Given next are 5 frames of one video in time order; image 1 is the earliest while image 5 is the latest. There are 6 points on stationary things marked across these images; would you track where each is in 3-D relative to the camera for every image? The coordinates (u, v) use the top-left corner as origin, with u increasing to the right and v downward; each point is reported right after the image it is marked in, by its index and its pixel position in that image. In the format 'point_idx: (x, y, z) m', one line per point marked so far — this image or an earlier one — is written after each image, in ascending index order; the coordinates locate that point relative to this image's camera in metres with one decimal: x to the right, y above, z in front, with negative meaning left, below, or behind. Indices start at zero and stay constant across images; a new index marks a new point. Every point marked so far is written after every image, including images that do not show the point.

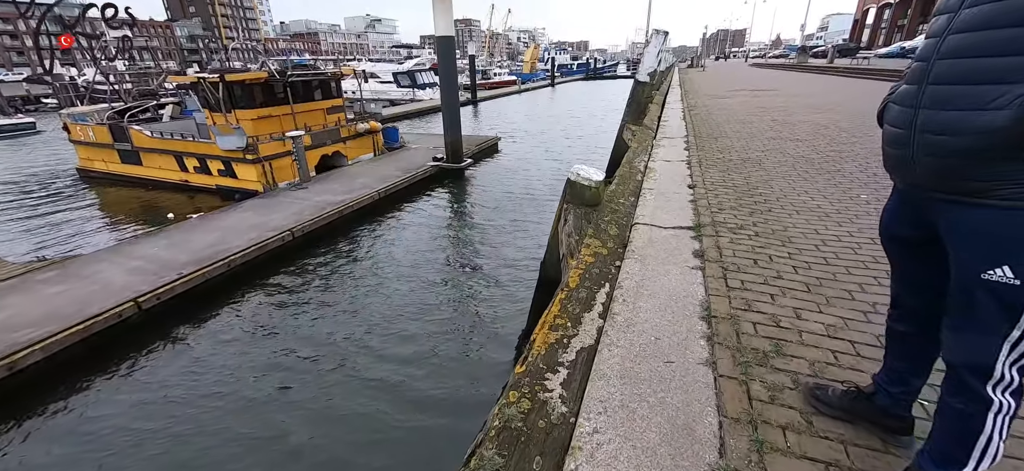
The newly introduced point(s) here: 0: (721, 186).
0: (+2.3, +0.5, +4.8) m
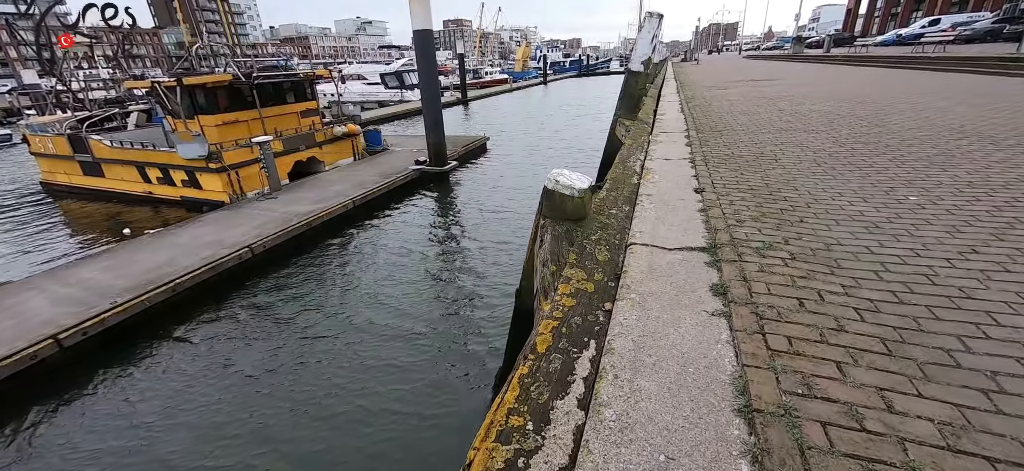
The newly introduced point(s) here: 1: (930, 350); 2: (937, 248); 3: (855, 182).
0: (+2.0, +0.4, +3.9) m
1: (+1.7, -0.5, +1.8) m
2: (+2.6, -0.1, +2.7) m
3: (+3.2, +0.5, +4.1) m
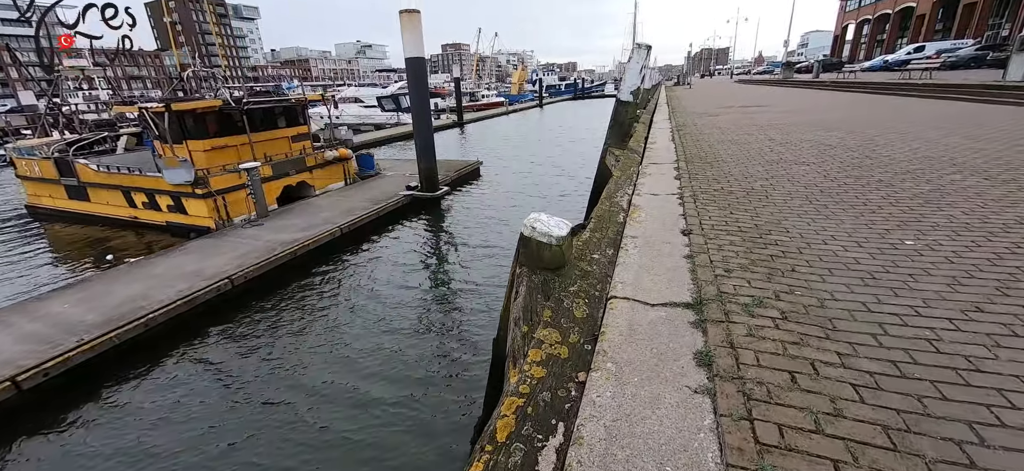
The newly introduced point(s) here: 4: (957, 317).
0: (+1.8, 0.0, +3.8) m
1: (+1.5, -0.7, +1.6) m
2: (+2.4, -0.4, +2.5) m
3: (+3.0, +0.1, +3.9) m
4: (+2.4, -0.4, +2.4) m
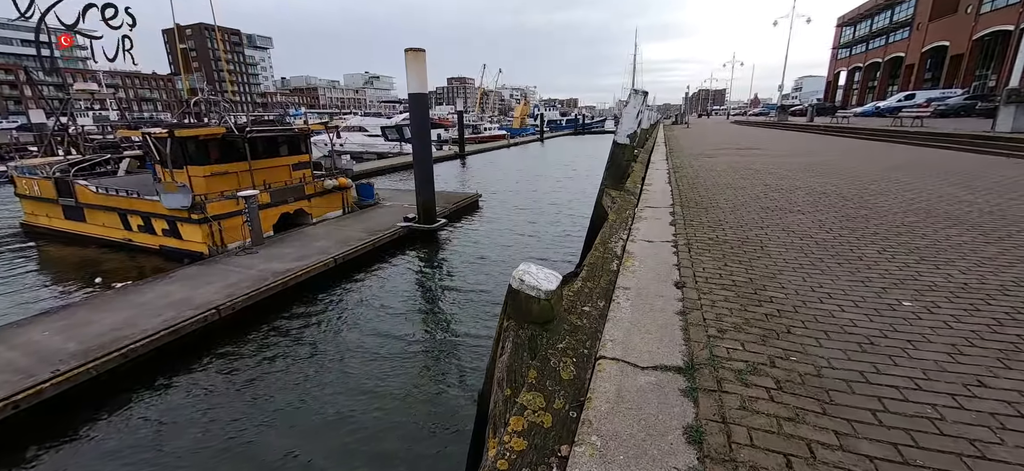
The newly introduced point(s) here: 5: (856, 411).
0: (+1.7, -0.4, +3.7) m
1: (+1.5, -1.0, +1.5) m
2: (+2.4, -0.8, +2.4) m
3: (+2.9, -0.4, +3.9) m
4: (+2.3, -0.8, +2.3) m
5: (+1.7, -0.9, +2.2) m
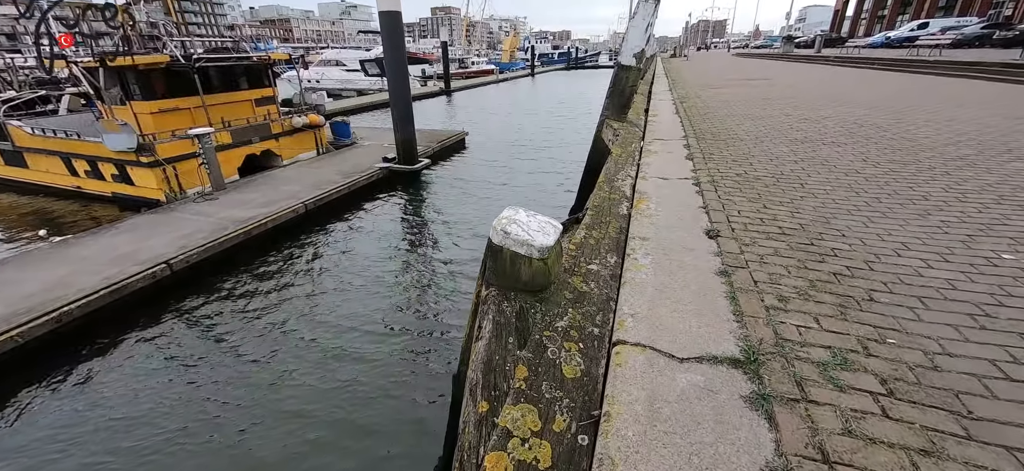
0: (+1.6, 0.0, +2.9) m
1: (+1.4, -0.9, +0.8) m
2: (+2.3, -0.5, +1.7) m
3: (+2.8, +0.1, +3.1) m
4: (+2.3, -0.6, +1.6) m
5: (+1.6, -0.6, +1.4) m
